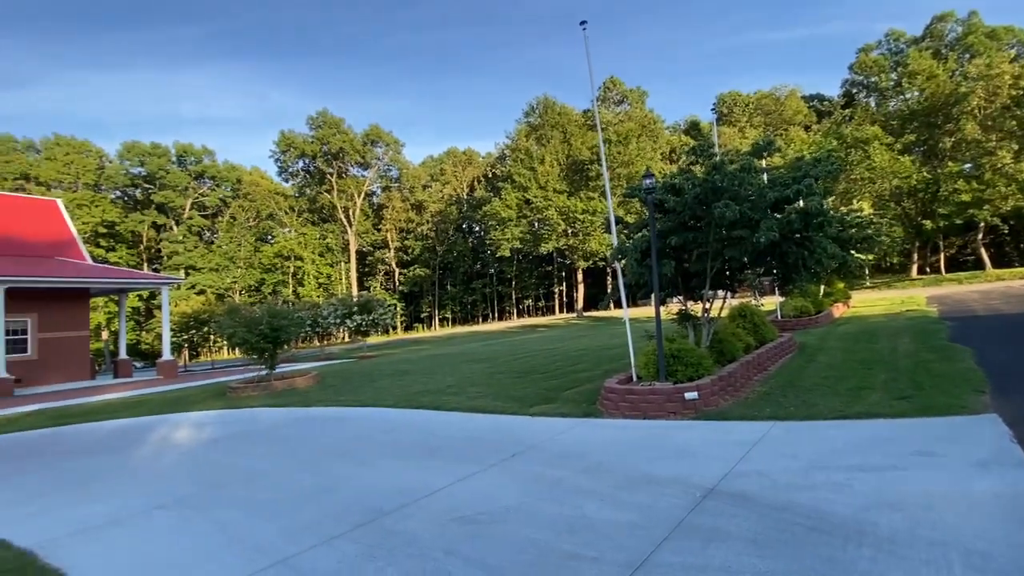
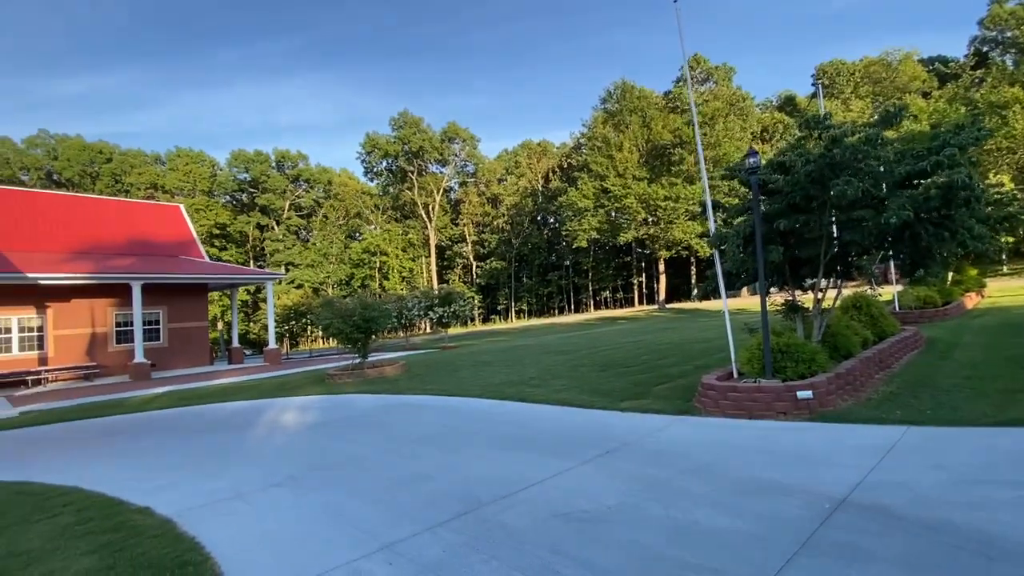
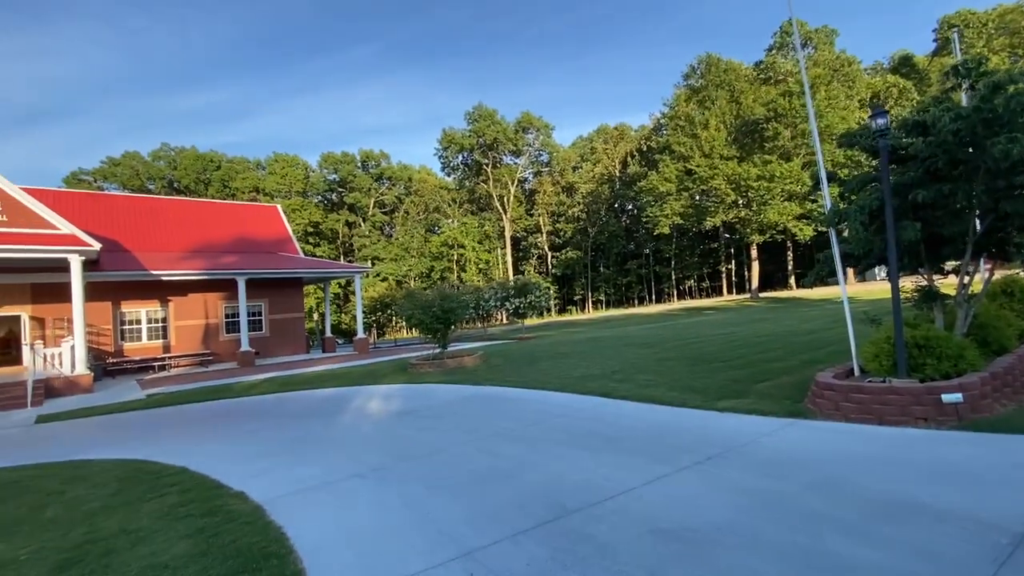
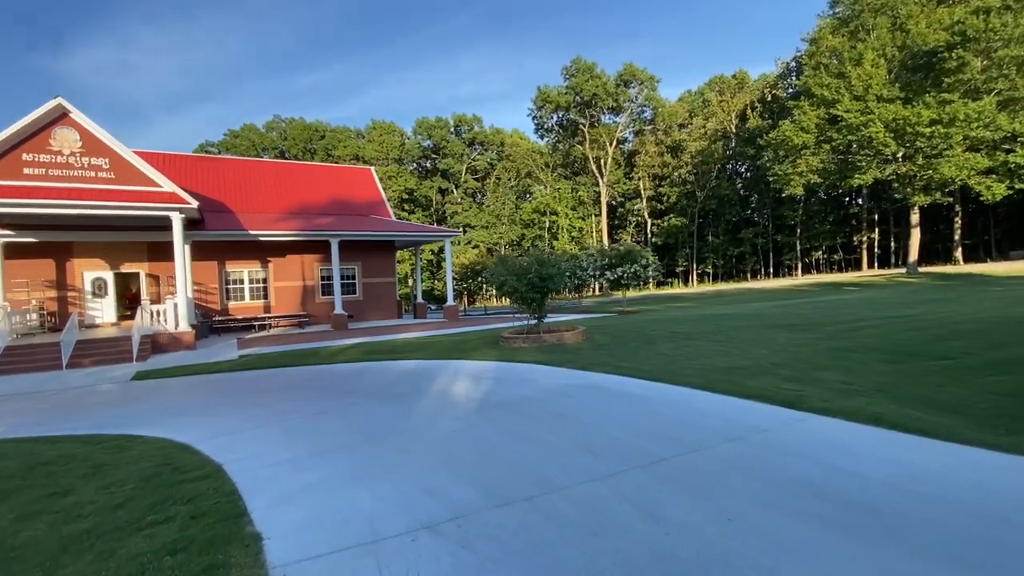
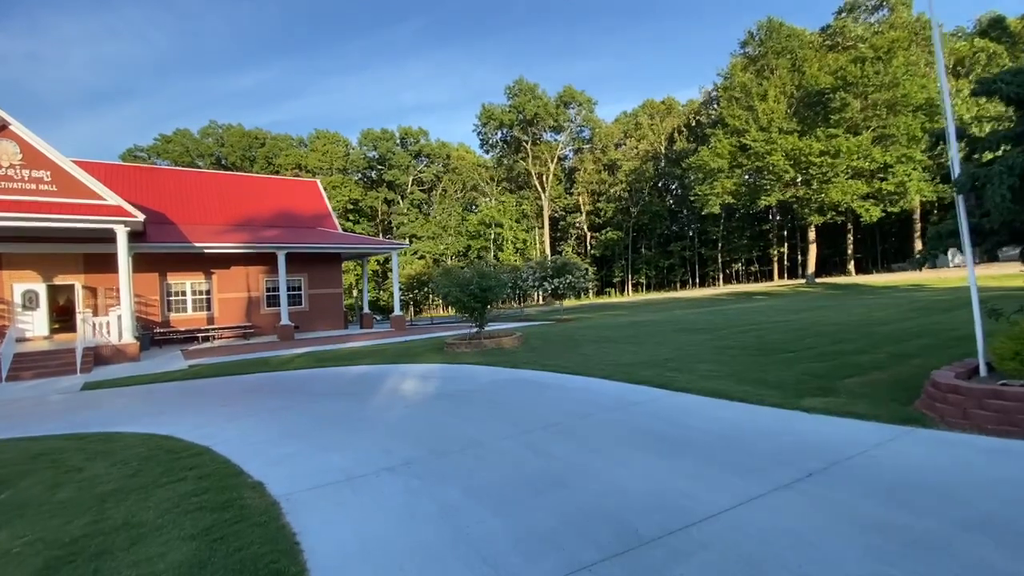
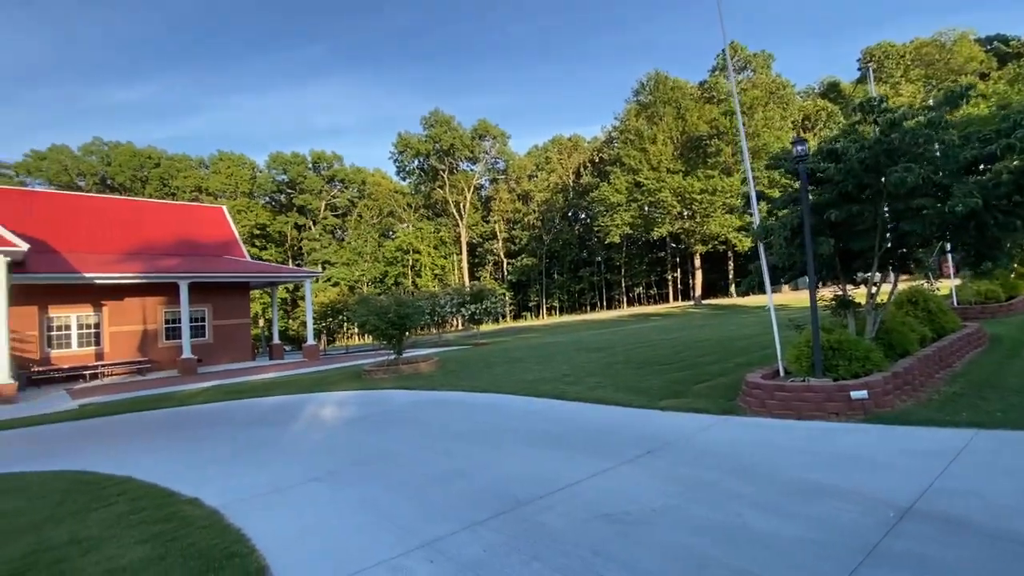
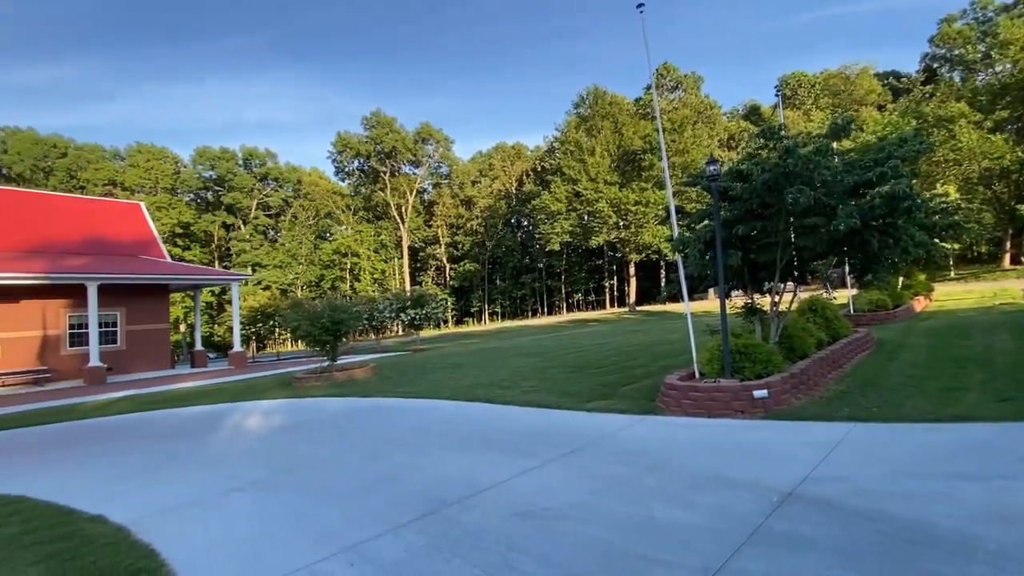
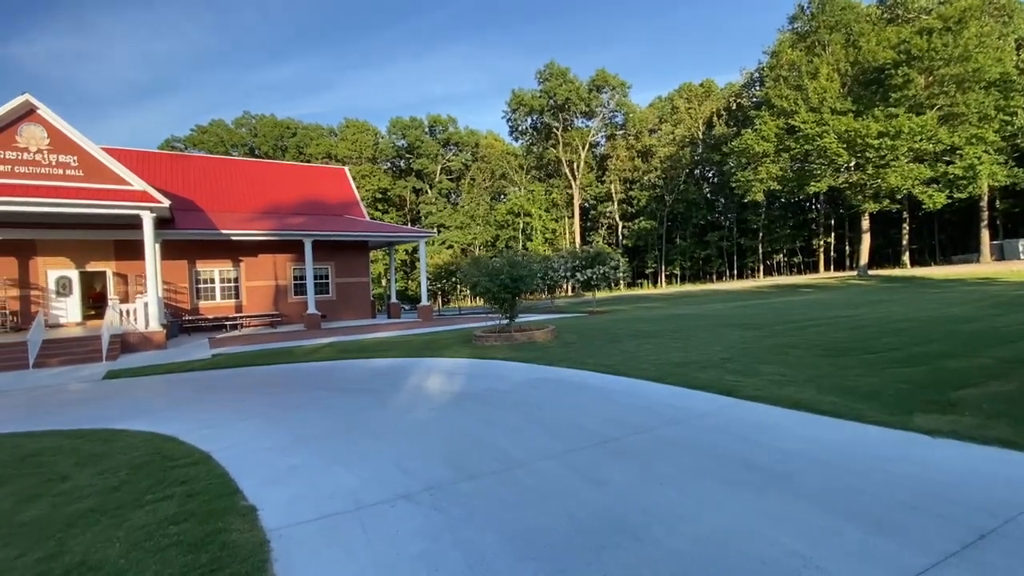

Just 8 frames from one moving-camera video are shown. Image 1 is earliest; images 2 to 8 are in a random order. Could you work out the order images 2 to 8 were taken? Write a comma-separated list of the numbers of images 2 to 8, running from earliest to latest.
7, 2, 6, 3, 5, 8, 4
